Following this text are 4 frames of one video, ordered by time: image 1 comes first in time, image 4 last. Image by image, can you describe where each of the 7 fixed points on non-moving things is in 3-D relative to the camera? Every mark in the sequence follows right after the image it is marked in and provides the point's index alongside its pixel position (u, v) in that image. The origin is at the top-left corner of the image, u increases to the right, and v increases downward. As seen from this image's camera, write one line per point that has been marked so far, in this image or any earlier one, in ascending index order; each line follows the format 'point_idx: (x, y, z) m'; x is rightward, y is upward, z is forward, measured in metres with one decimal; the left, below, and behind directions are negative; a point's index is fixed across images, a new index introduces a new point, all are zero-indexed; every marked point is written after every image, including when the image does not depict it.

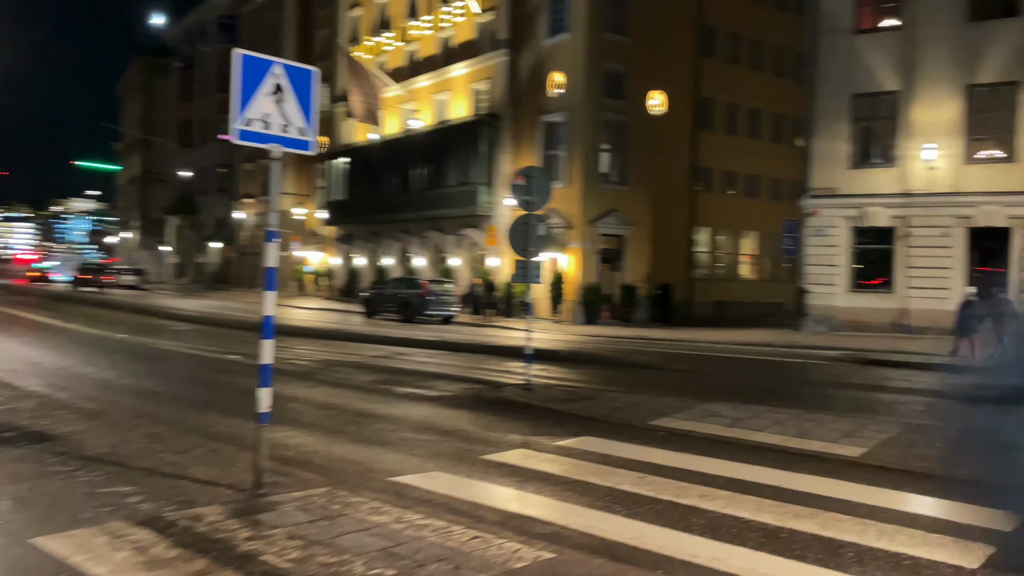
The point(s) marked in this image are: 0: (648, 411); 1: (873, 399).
0: (+1.5, -1.4, +8.9) m
1: (+4.6, -1.4, +10.2) m
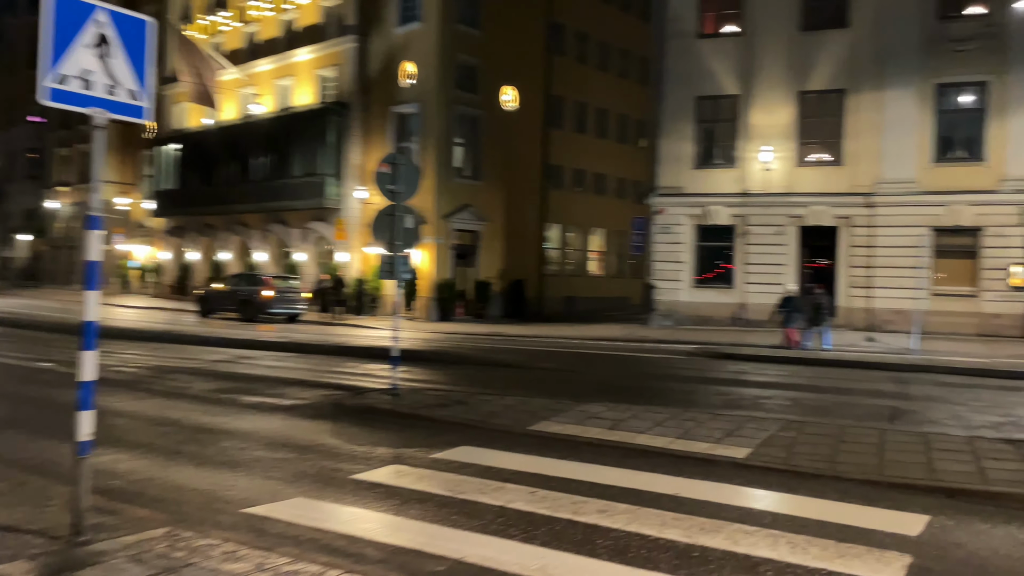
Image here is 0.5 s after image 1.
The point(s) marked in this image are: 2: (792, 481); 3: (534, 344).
0: (+0.1, -1.3, +8.4) m
1: (+2.9, -1.4, +10.3) m
2: (+2.2, -1.5, +6.2) m
3: (+0.5, -1.4, +19.4) m
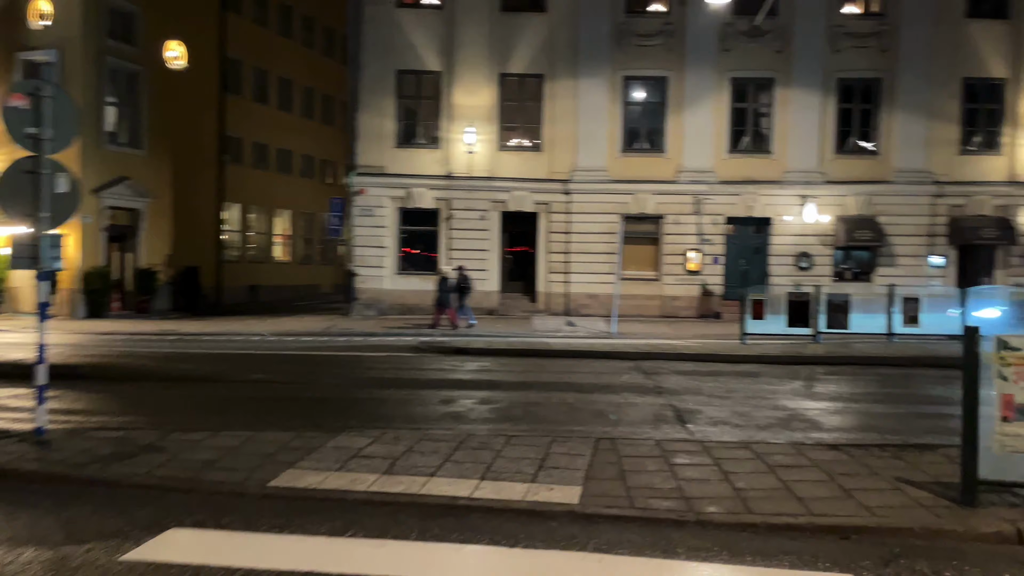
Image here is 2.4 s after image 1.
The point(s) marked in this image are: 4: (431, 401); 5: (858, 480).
0: (-1.9, -1.3, +5.9) m
1: (-0.1, -1.2, +8.8) m
2: (+0.8, -1.4, +4.7) m
3: (-5.9, -1.2, +16.2) m
4: (-0.9, -1.3, +8.8) m
5: (+2.3, -1.3, +5.5) m
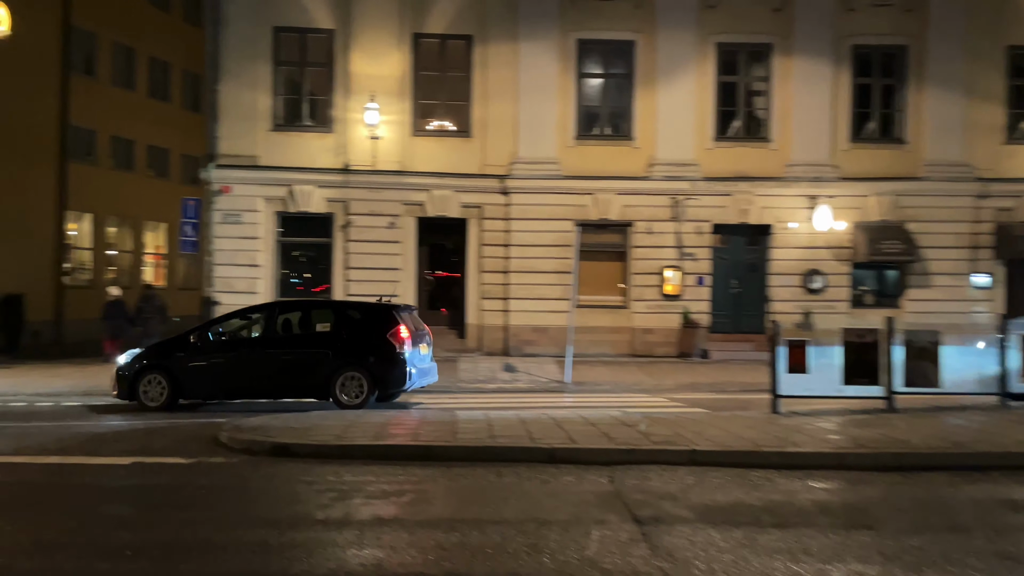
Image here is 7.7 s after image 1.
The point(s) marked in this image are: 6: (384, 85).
0: (-2.7, -1.5, -0.3) m
1: (-1.0, -1.5, +2.6) m
2: (+0.2, -1.6, -1.4) m
3: (-7.2, -1.7, +9.7) m
4: (-1.8, -1.5, +2.7) m
5: (+1.6, -1.4, -0.5) m
6: (-2.8, +4.5, +17.9) m
